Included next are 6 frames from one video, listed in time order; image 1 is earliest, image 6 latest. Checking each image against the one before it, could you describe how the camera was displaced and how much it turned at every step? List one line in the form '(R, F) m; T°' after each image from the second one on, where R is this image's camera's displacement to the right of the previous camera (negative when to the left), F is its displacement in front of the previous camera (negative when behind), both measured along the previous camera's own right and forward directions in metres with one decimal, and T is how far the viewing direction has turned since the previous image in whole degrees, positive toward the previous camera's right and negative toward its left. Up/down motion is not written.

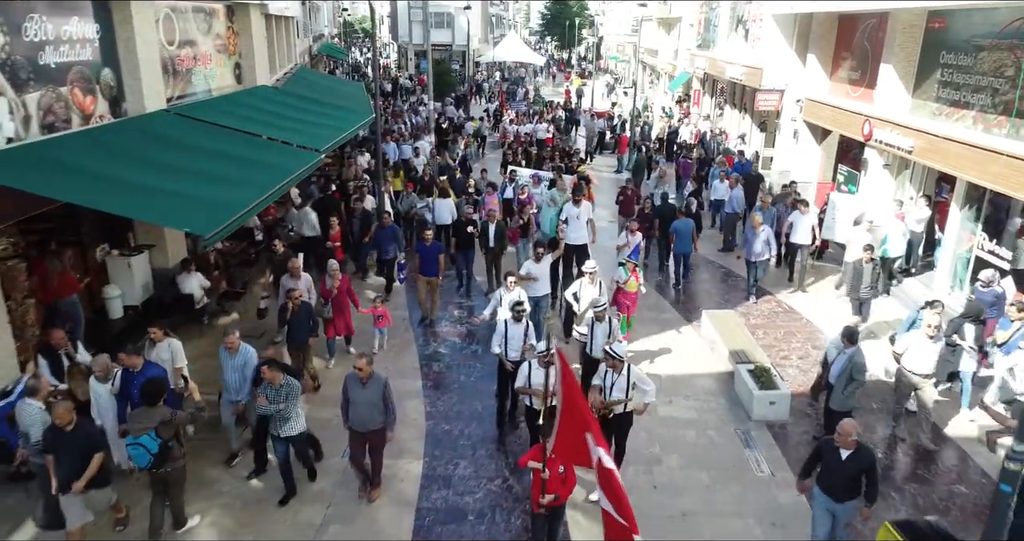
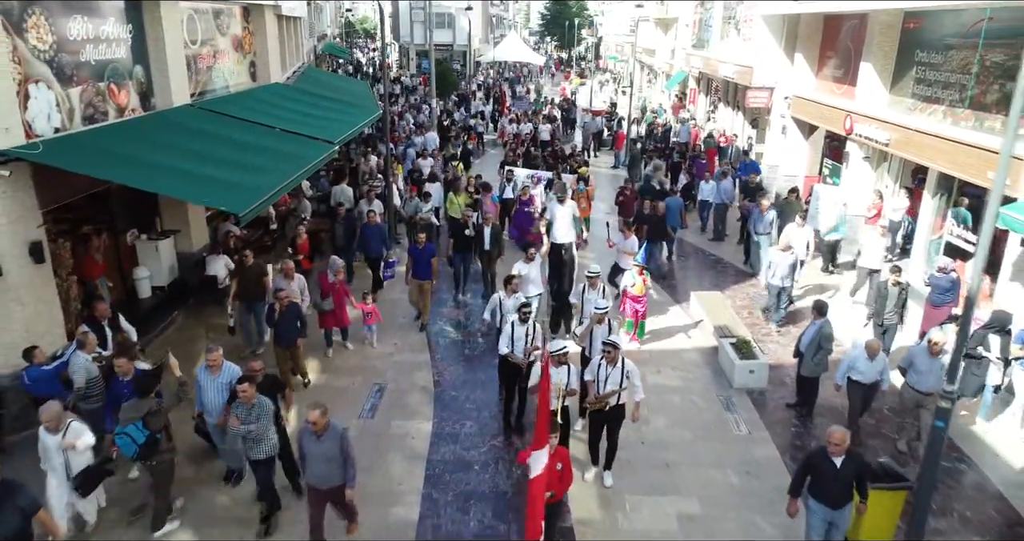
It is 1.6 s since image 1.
(0.0, -0.8) m; 0°
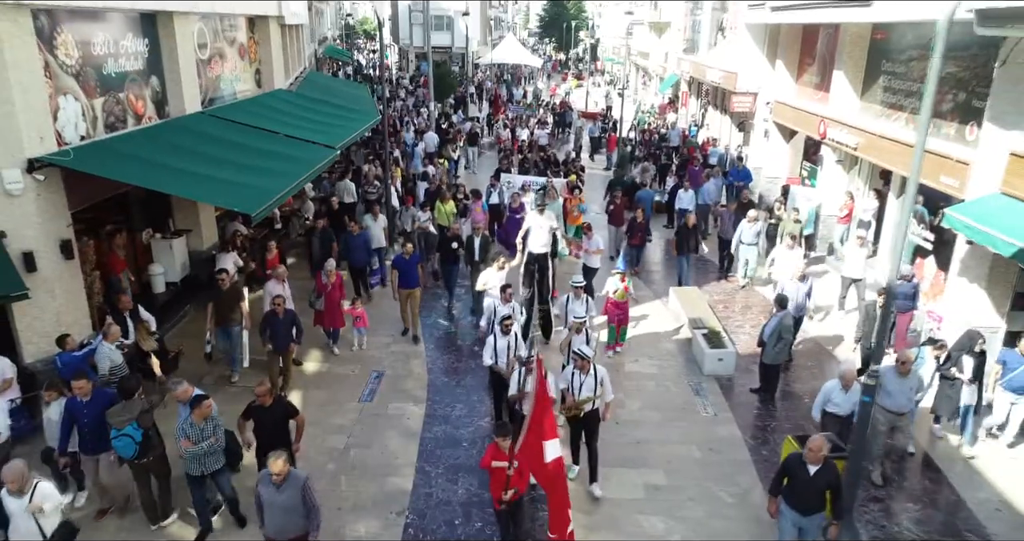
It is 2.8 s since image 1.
(+0.2, -0.8) m; 0°
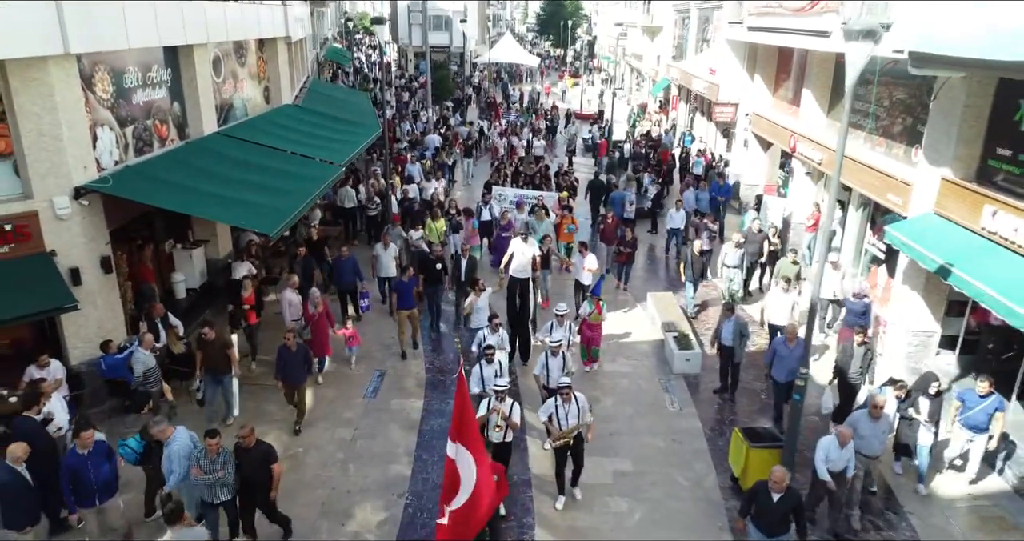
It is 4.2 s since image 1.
(+0.2, -1.1) m; 0°
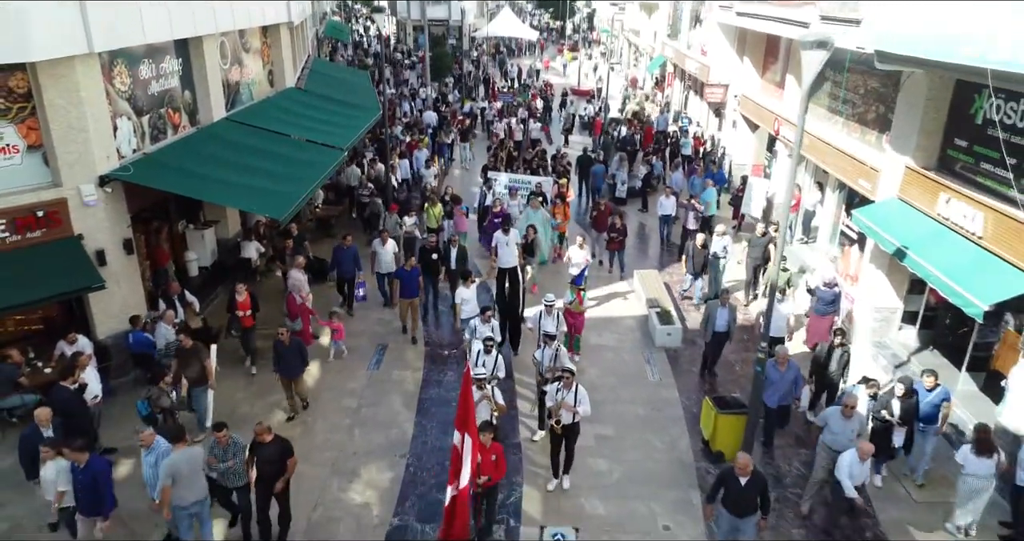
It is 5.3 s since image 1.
(+0.1, -0.8) m; 0°
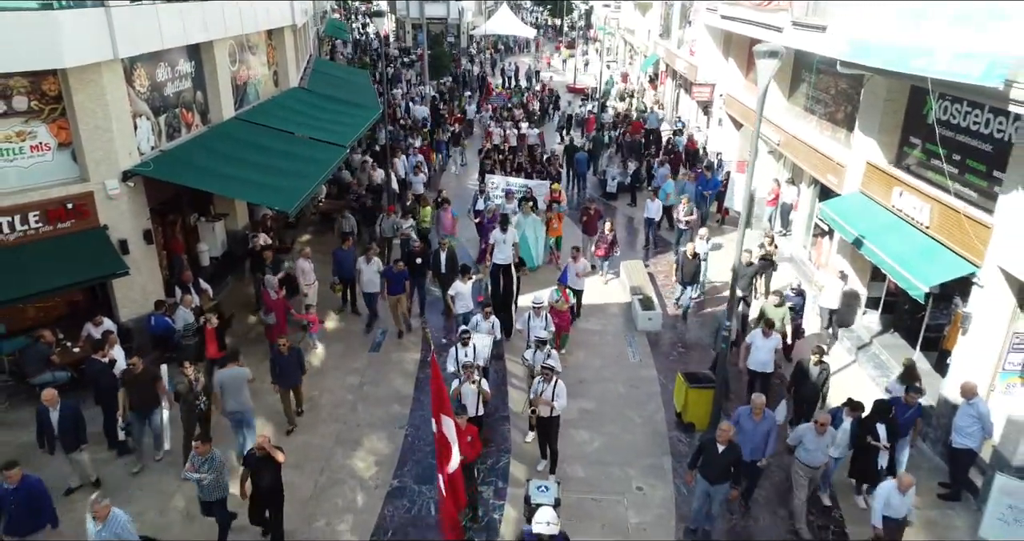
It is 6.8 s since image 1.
(+0.1, -0.9) m; 0°
